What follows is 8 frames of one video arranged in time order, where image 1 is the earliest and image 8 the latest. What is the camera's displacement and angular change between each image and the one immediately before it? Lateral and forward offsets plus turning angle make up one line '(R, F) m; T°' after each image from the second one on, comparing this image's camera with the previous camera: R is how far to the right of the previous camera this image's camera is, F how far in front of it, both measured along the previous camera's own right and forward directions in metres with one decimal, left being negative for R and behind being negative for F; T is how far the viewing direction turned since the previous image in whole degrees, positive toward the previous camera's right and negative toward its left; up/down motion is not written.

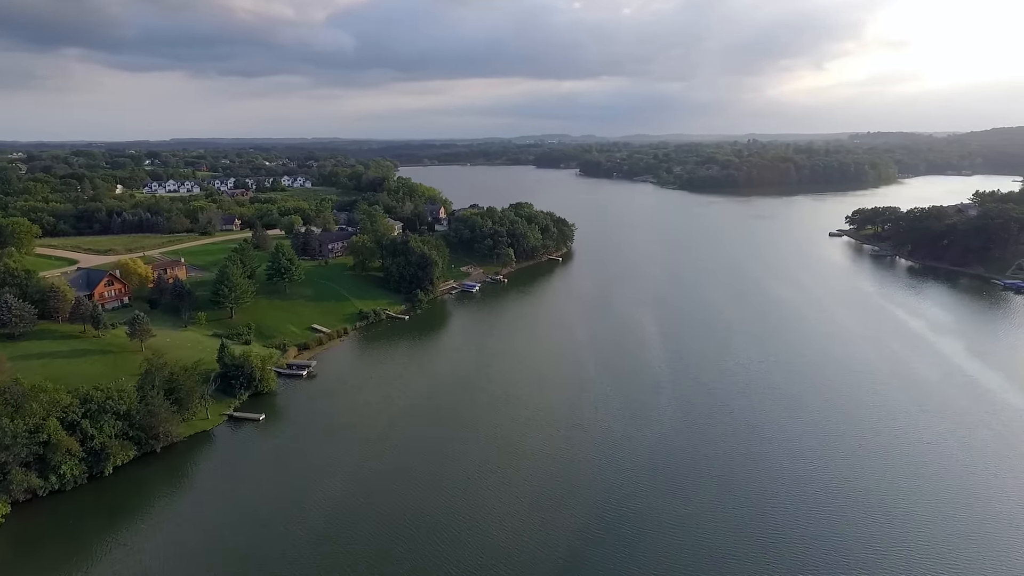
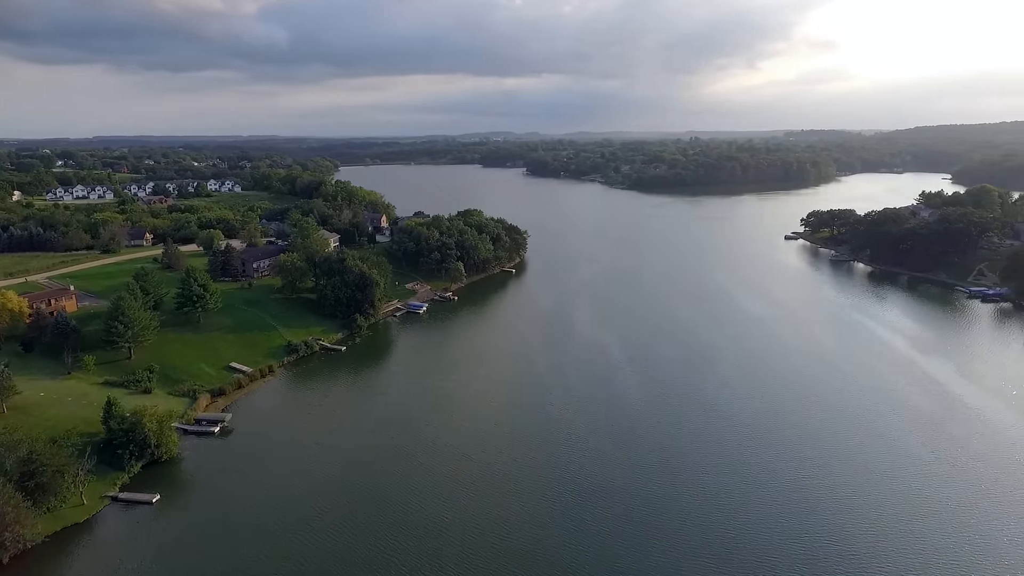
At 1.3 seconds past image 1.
(-0.1, +2.5) m; +5°
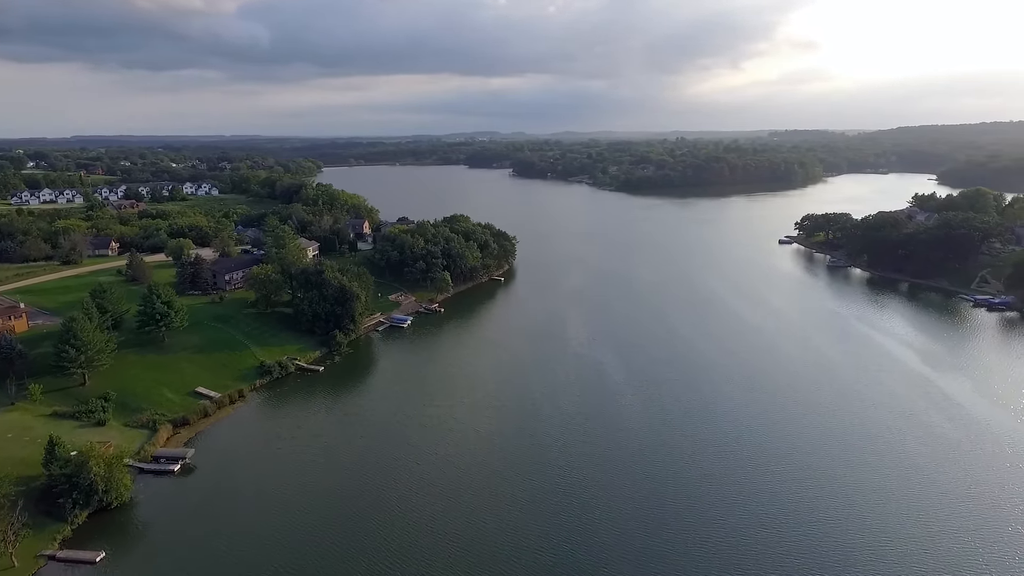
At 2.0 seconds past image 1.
(-0.1, +1.3) m; +1°
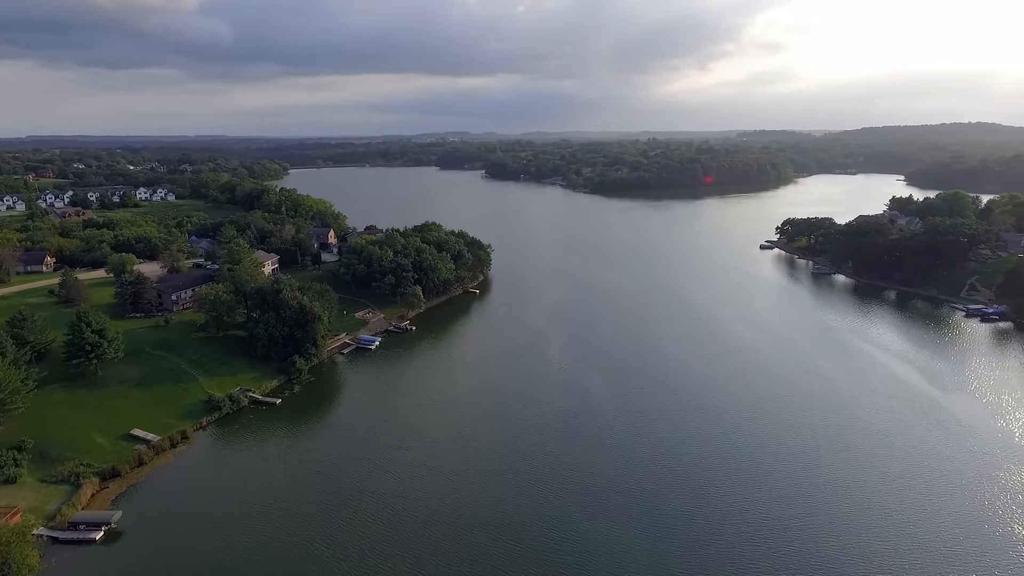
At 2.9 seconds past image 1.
(-0.1, +1.7) m; +2°
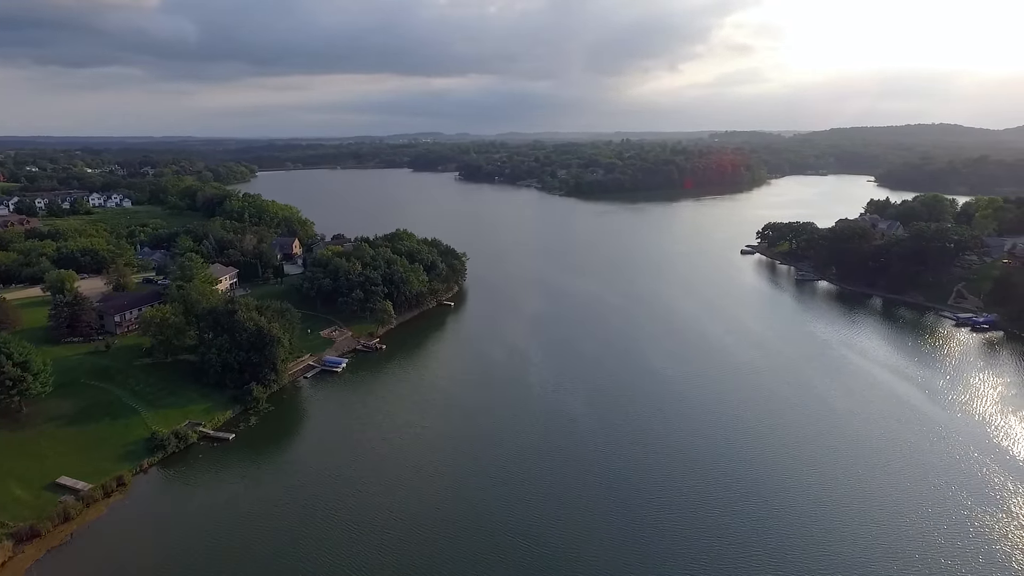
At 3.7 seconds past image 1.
(-0.1, +1.4) m; +2°
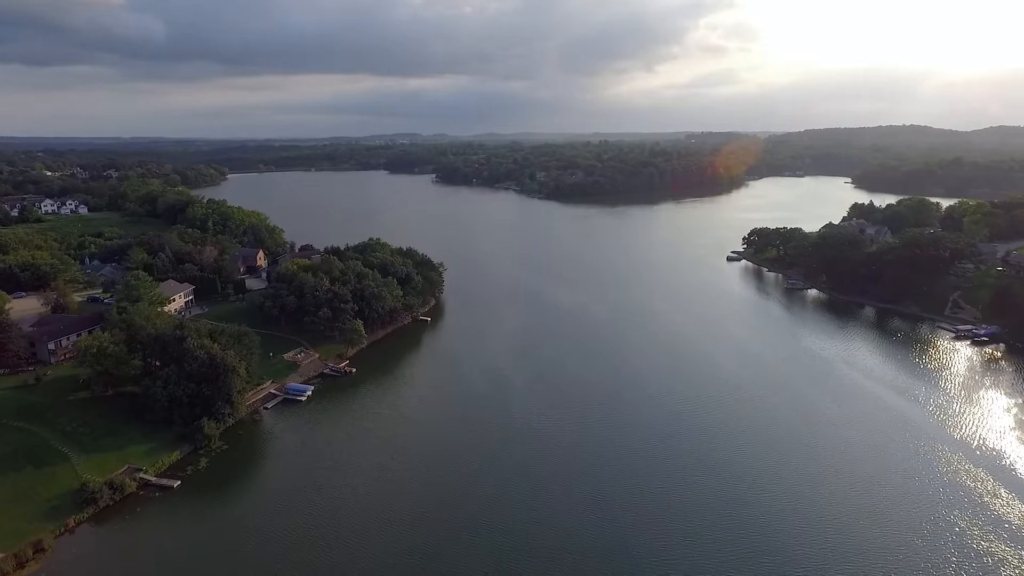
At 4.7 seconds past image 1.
(-0.1, +1.6) m; +2°
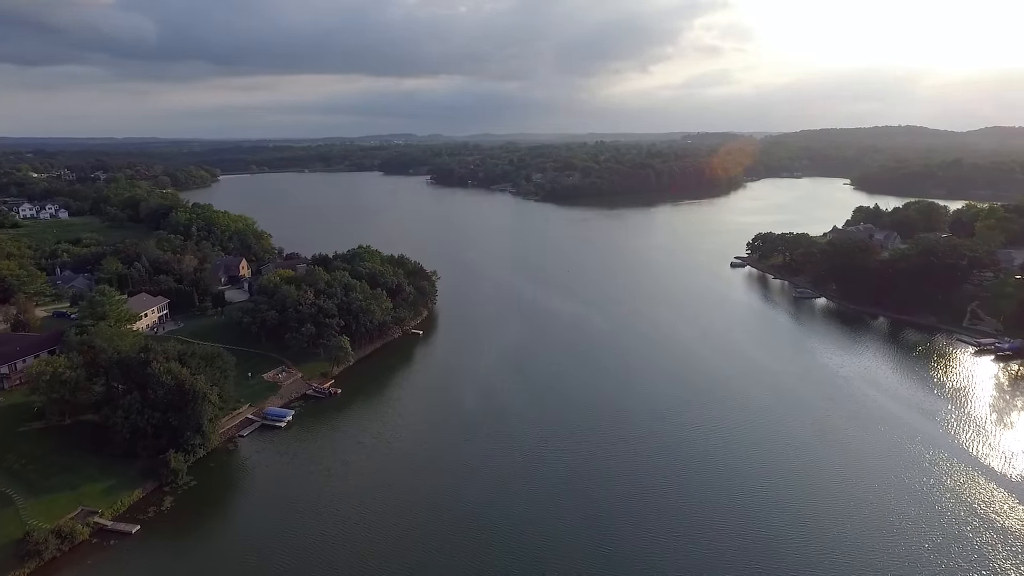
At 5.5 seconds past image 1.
(0.0, +1.3) m; 0°
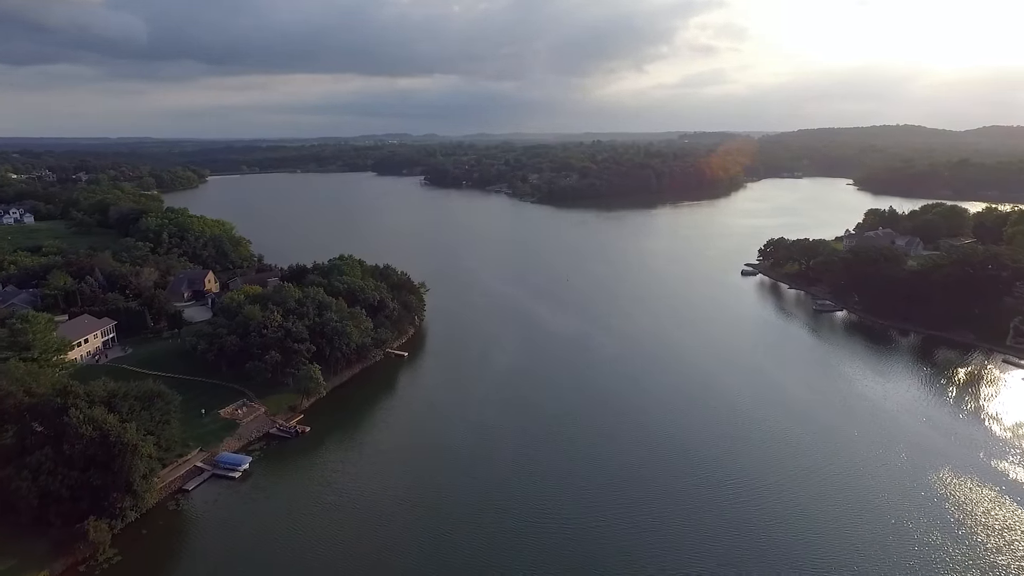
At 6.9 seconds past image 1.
(0.0, +2.4) m; 0°
